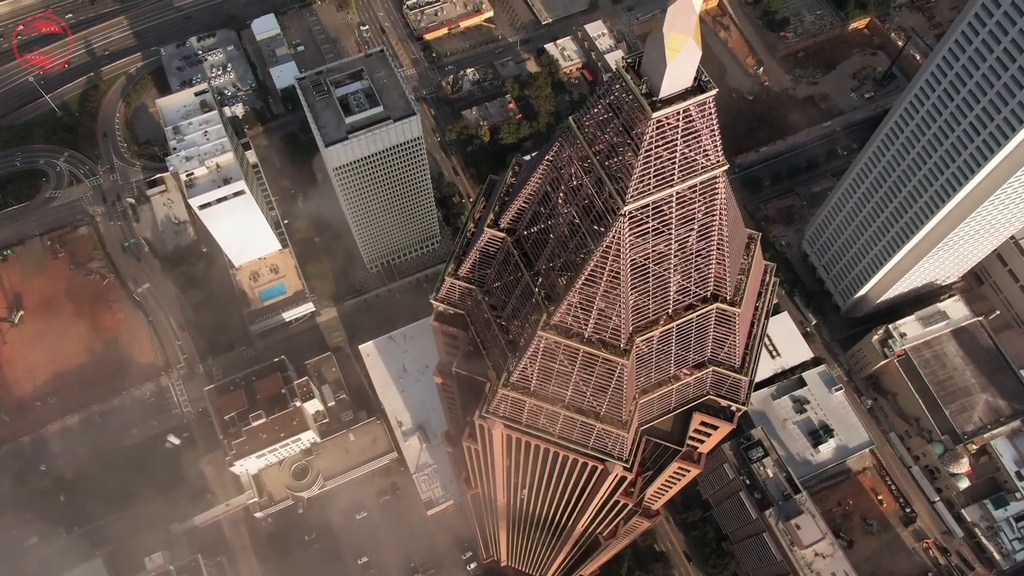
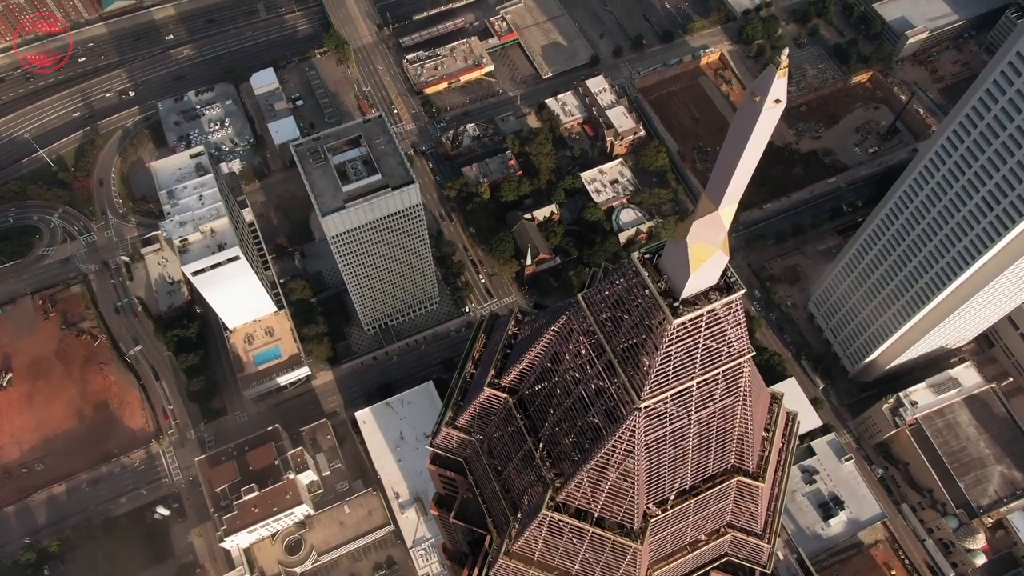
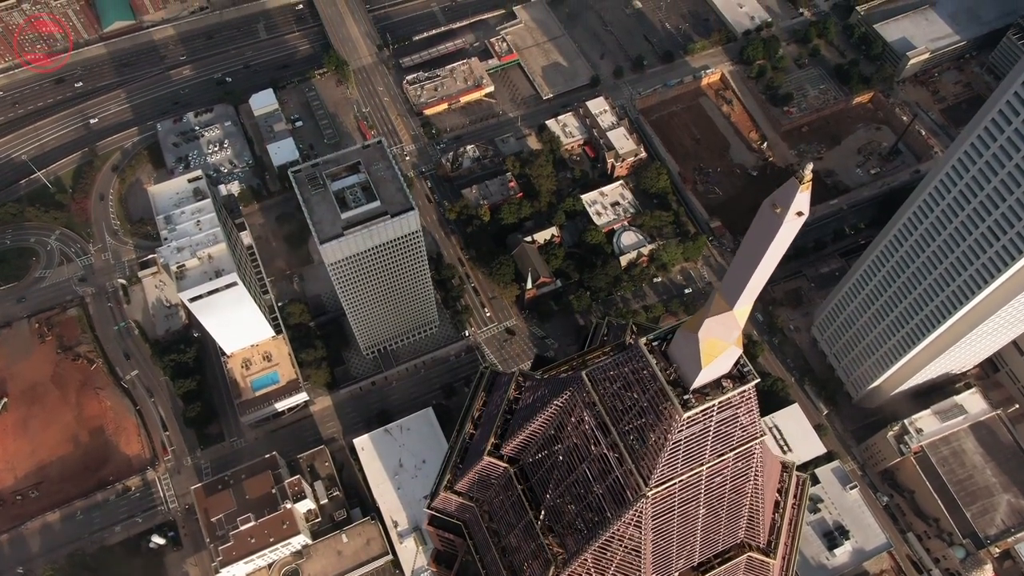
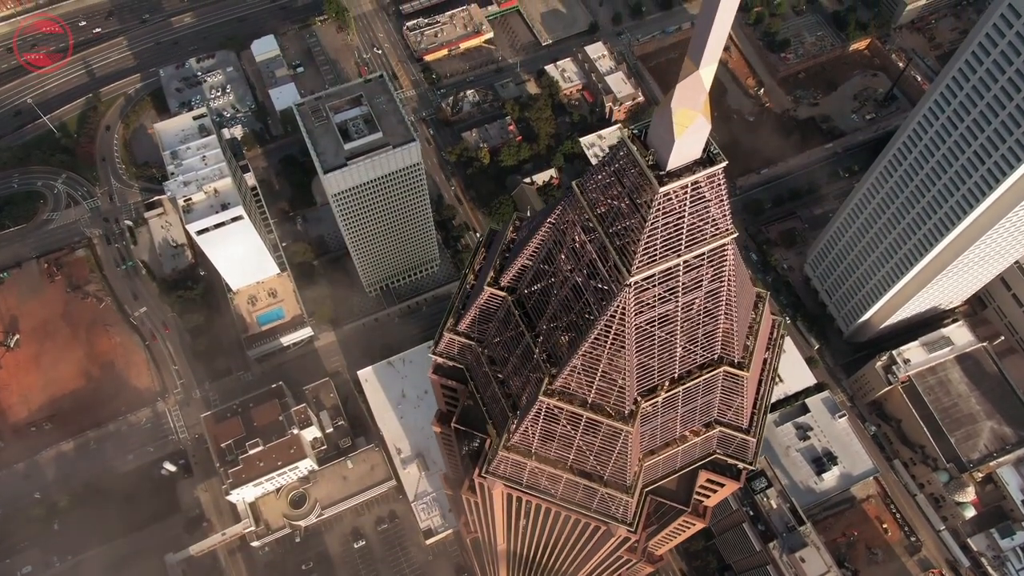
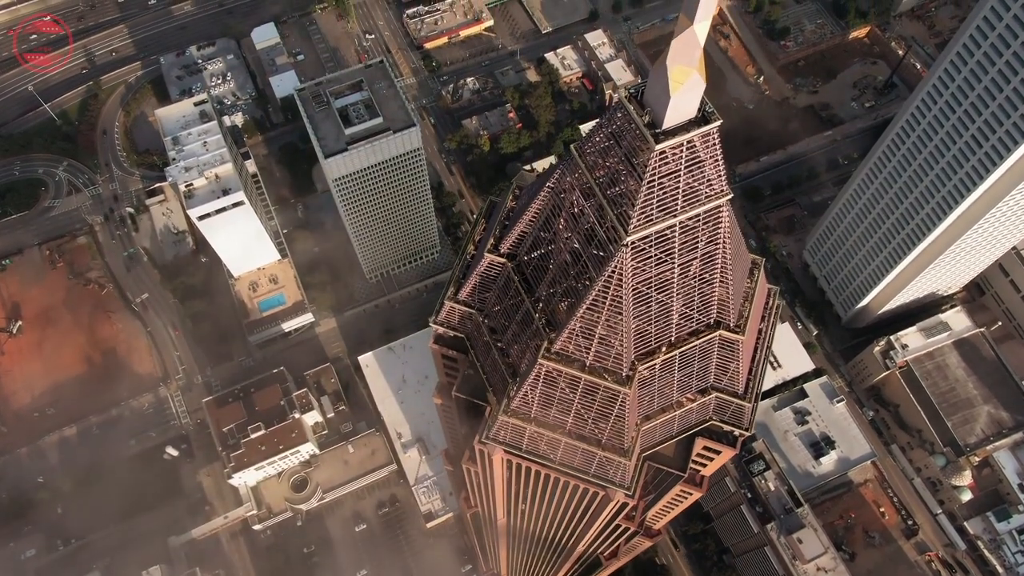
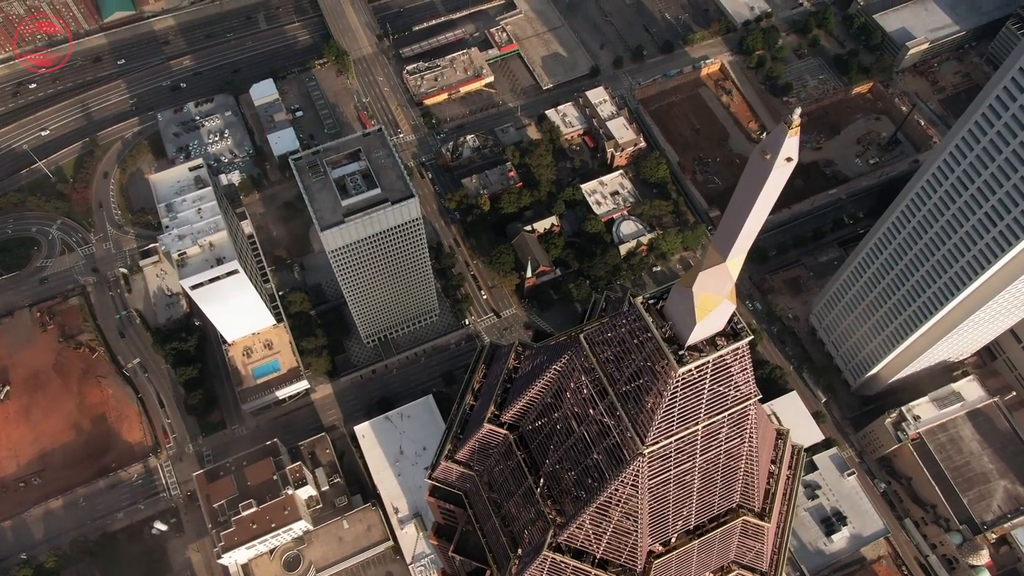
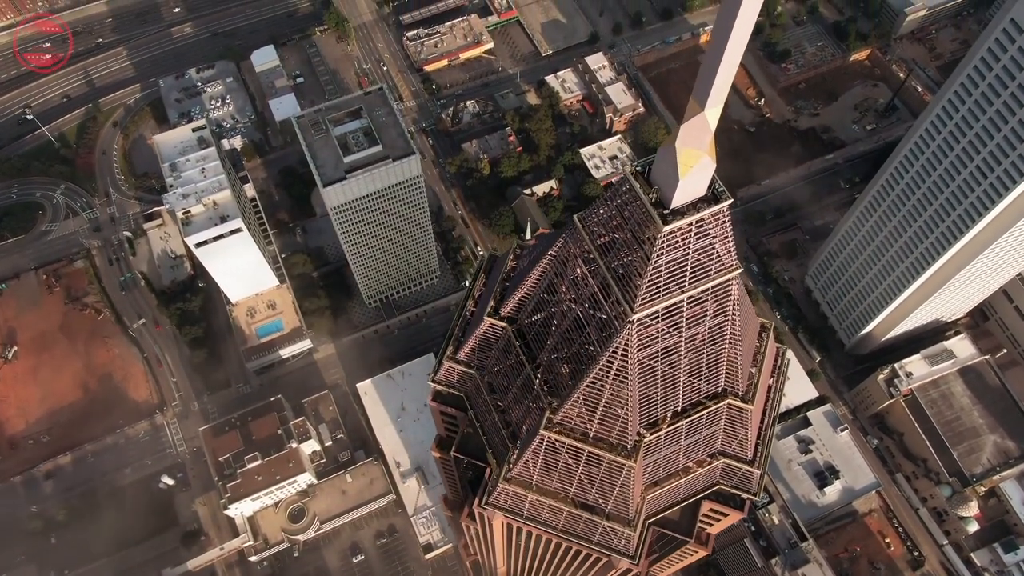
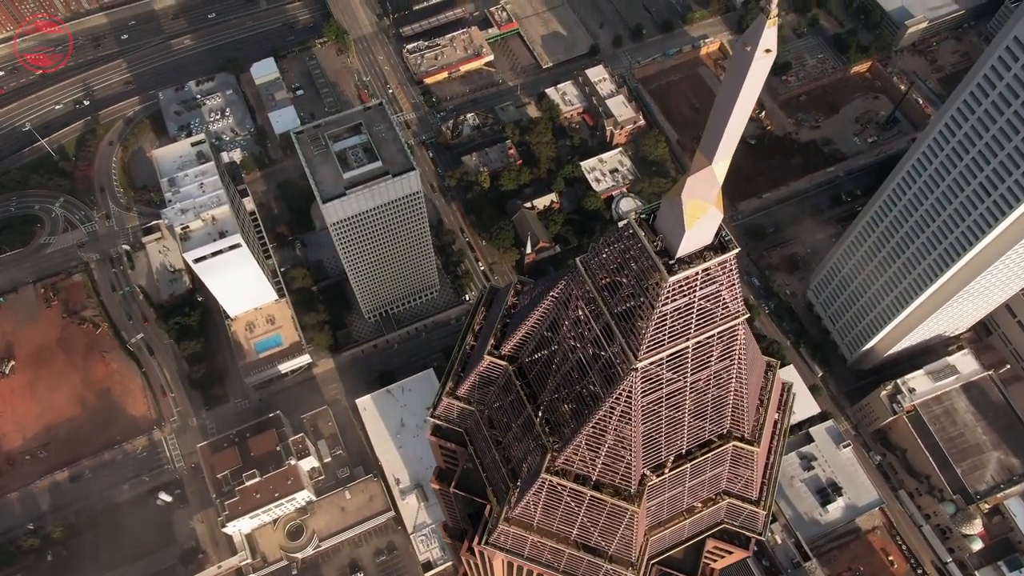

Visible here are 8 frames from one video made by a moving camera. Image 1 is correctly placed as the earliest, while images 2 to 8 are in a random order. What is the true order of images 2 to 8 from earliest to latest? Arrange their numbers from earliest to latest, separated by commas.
5, 4, 7, 8, 2, 6, 3
